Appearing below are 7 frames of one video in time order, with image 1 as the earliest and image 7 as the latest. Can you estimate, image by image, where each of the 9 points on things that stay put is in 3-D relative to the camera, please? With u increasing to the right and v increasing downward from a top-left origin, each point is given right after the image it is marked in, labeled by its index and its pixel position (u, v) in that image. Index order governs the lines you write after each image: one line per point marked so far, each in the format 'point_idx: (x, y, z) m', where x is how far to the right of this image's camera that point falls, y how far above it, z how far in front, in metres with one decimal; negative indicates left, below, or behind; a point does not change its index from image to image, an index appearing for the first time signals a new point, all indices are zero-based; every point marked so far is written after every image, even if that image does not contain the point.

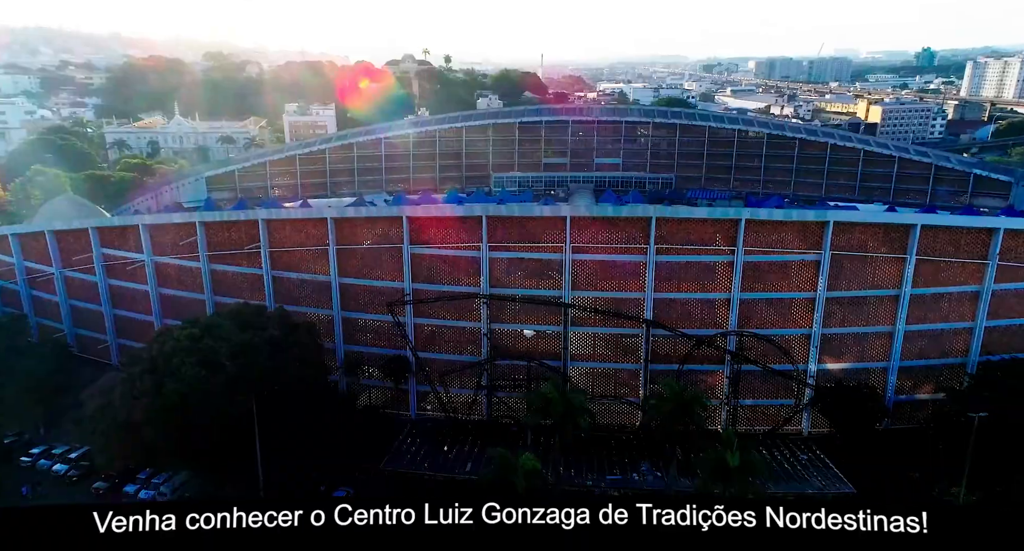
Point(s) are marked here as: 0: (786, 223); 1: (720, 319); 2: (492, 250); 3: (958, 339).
0: (+7.0, +1.5, +18.1) m
1: (+5.6, -1.2, +18.9) m
2: (-0.5, +0.7, +19.4) m
3: (+12.2, -1.7, +19.1) m
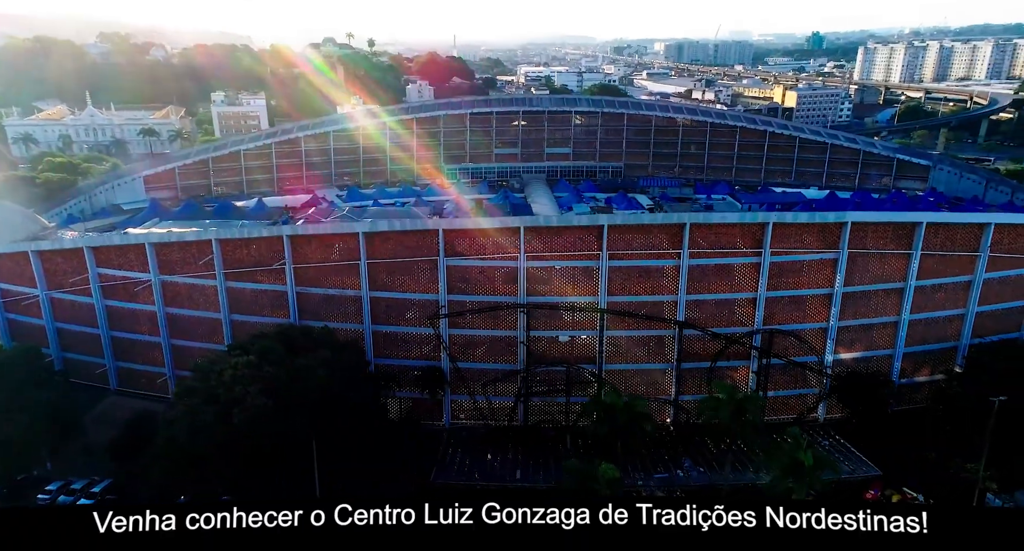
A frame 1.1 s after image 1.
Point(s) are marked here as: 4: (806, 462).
0: (+8.1, +1.4, +19.3) m
1: (+6.7, -1.2, +20.0) m
2: (+0.5, +0.5, +19.7) m
3: (+13.3, -1.4, +21.0) m
4: (+6.9, -4.4, +15.7) m
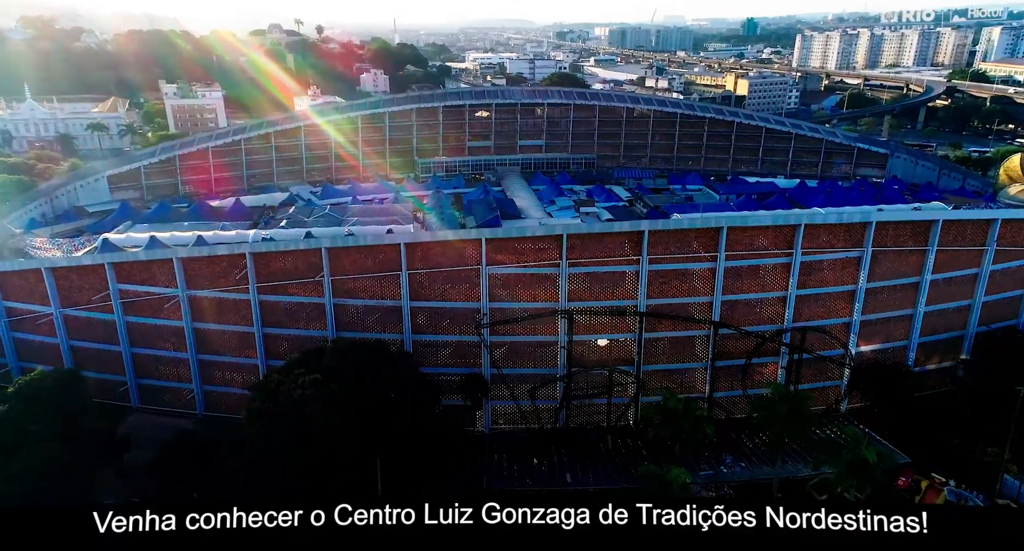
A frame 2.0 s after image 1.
0: (+9.3, +1.5, +20.1) m
1: (+7.9, -1.2, +20.8) m
2: (+1.7, +0.3, +19.9) m
3: (+14.3, -1.2, +22.4) m
4: (+8.5, -4.4, +16.6) m
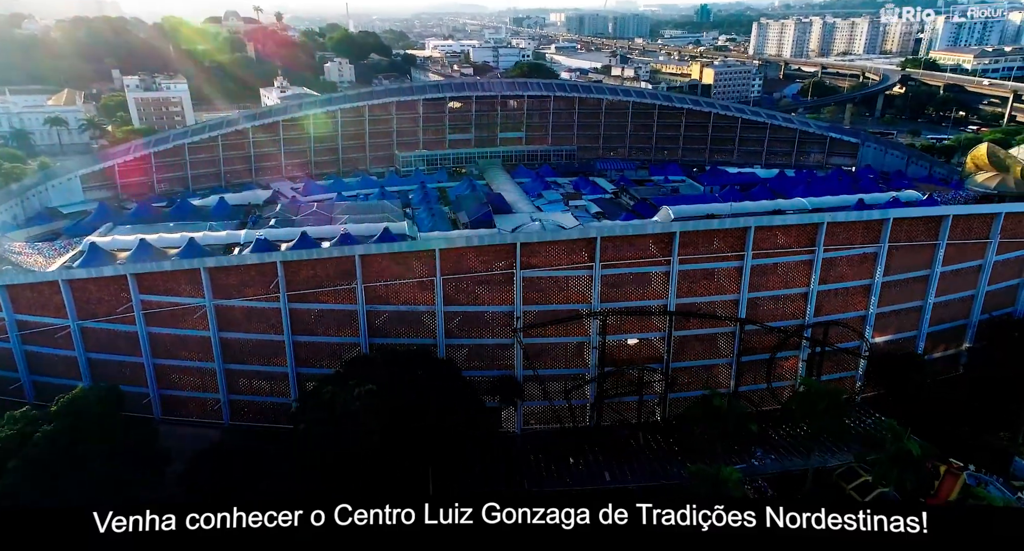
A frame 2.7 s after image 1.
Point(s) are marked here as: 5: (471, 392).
0: (+10.2, +1.6, +20.8) m
1: (+8.8, -1.1, +21.4) m
2: (+2.7, +0.2, +20.2) m
3: (+15.1, -1.0, +23.4) m
4: (+9.8, -4.4, +17.4) m
5: (-1.1, -3.3, +19.5) m
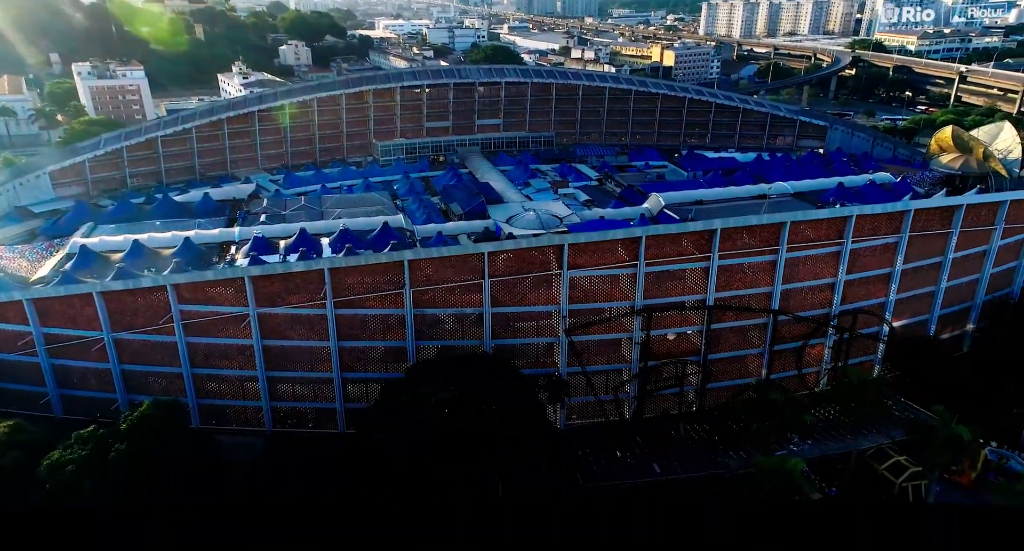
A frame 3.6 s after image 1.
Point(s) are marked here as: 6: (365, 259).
0: (+11.4, +1.9, +21.7) m
1: (+10.0, -0.8, +22.3) m
2: (+4.0, +0.3, +20.5) m
3: (+16.2, -0.5, +24.7) m
4: (+11.4, -4.2, +18.5) m
5: (+0.3, -3.3, +19.7) m
6: (-4.0, +0.5, +19.1) m
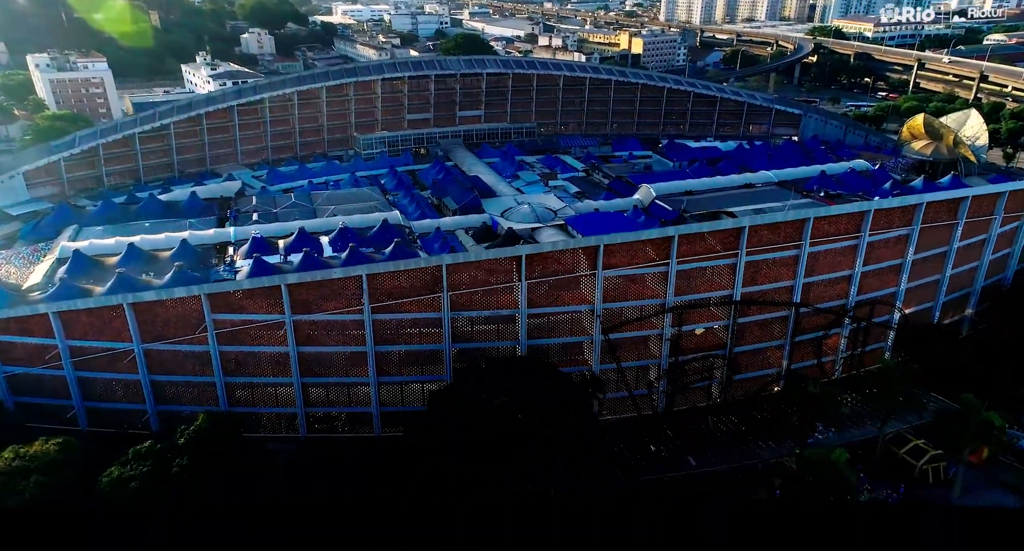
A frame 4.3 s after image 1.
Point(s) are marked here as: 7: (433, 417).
0: (+12.3, +2.2, +22.5) m
1: (+10.9, -0.6, +23.1) m
2: (+5.0, +0.4, +20.9) m
3: (+16.9, 0.0, +25.8) m
4: (+12.6, -4.0, +19.4) m
5: (+1.4, -3.4, +19.9) m
6: (-3.0, +0.3, +19.0) m
7: (-1.9, -4.1, +20.0) m
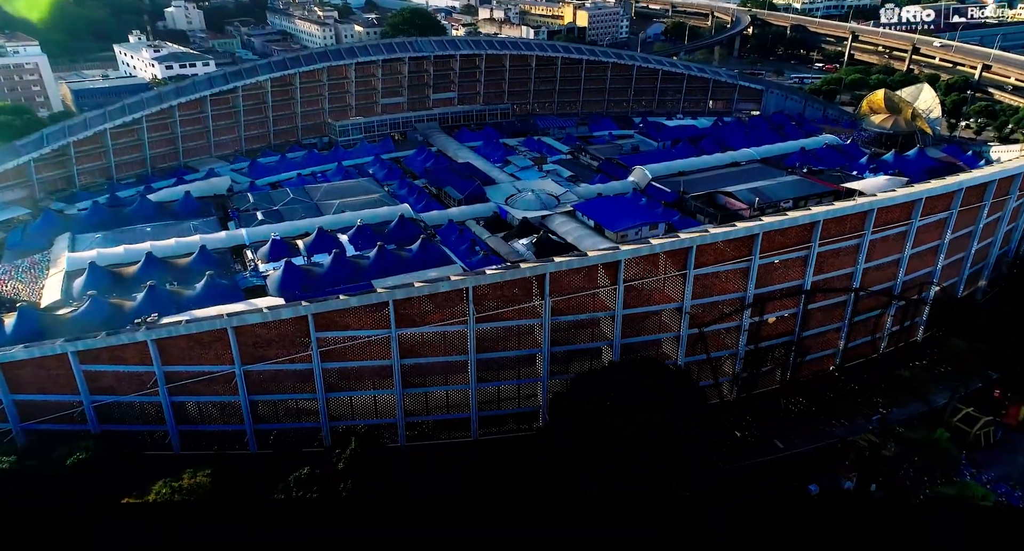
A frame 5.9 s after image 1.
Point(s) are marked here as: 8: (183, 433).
0: (+14.7, +2.8, +24.1) m
1: (+13.3, 0.0, +24.7) m
2: (+7.7, +0.6, +21.8) m
3: (+19.0, +1.0, +28.1) m
4: (+15.6, -3.5, +21.3) m
5: (+4.4, -3.4, +20.6) m
6: (0.0, +0.1, +19.0) m
7: (+1.2, -4.3, +20.4) m
8: (-9.1, -4.6, +19.4) m
